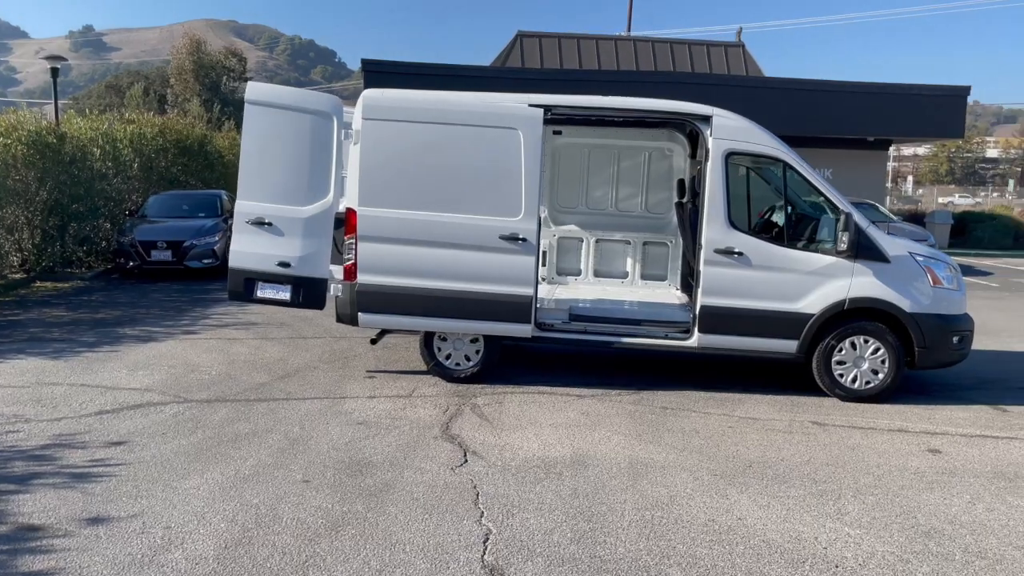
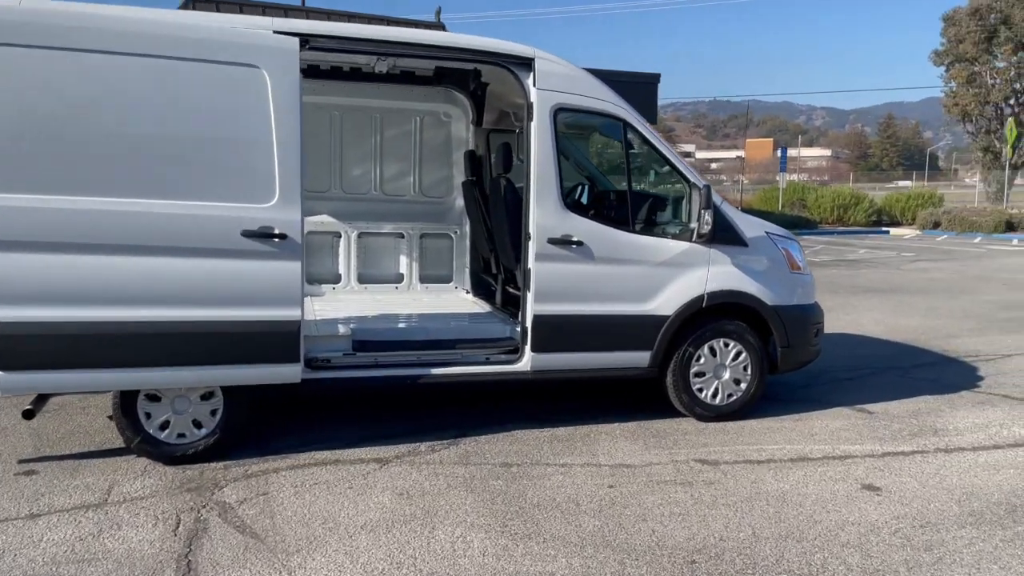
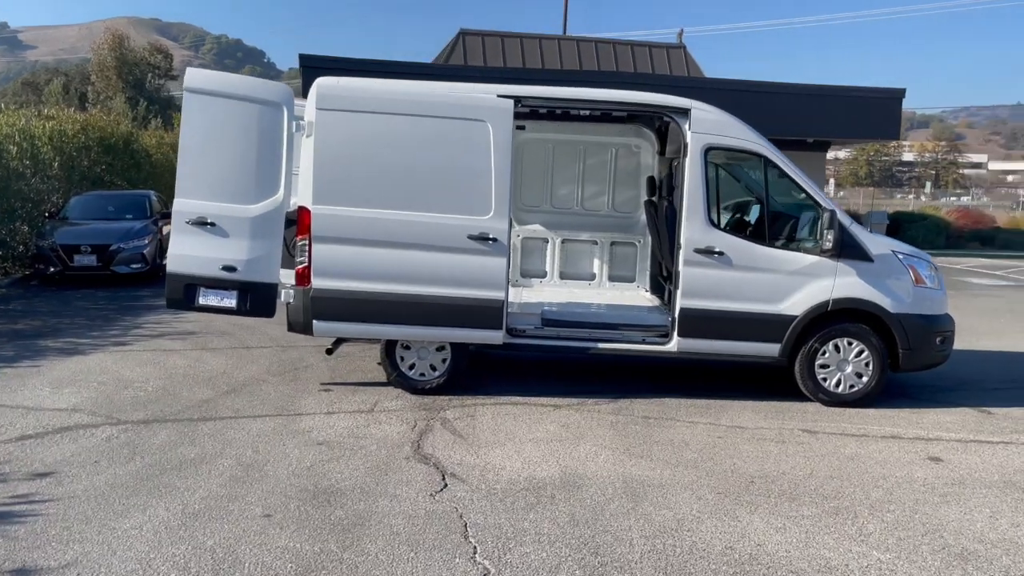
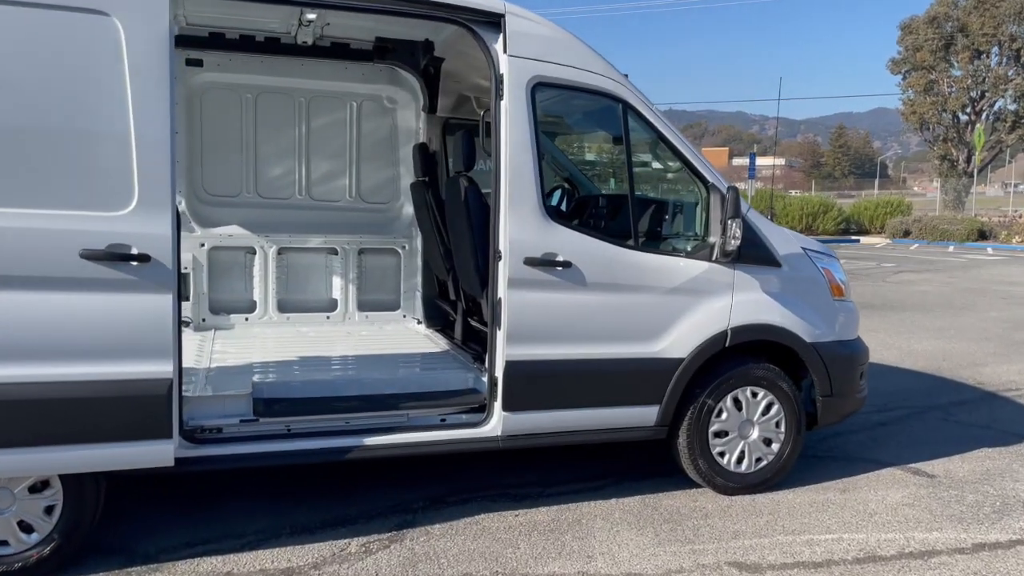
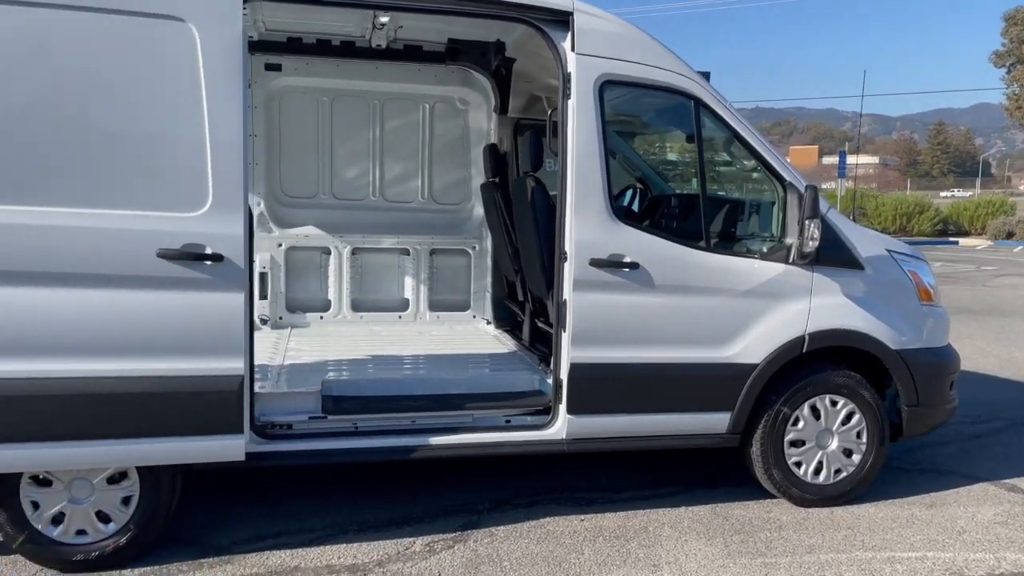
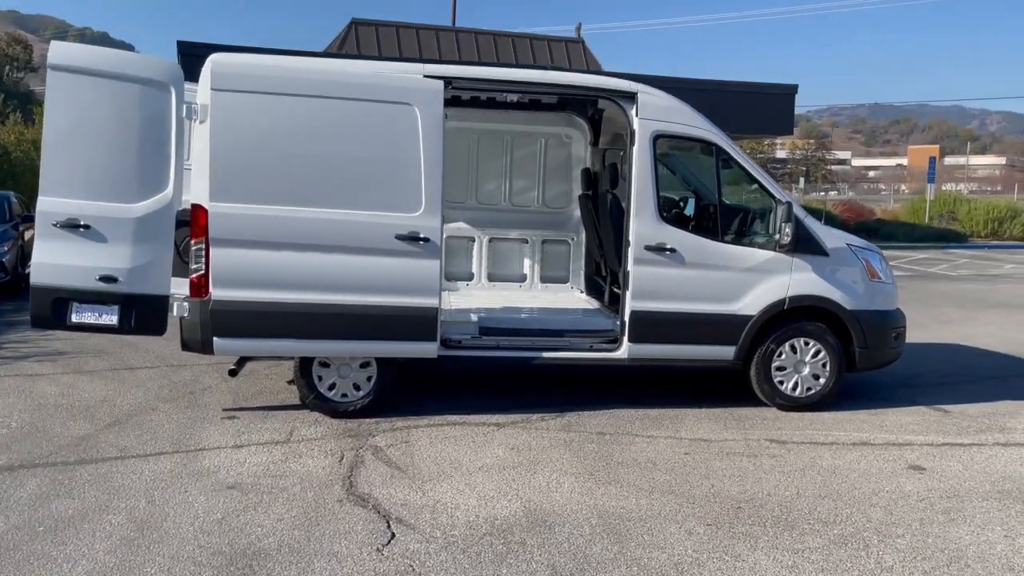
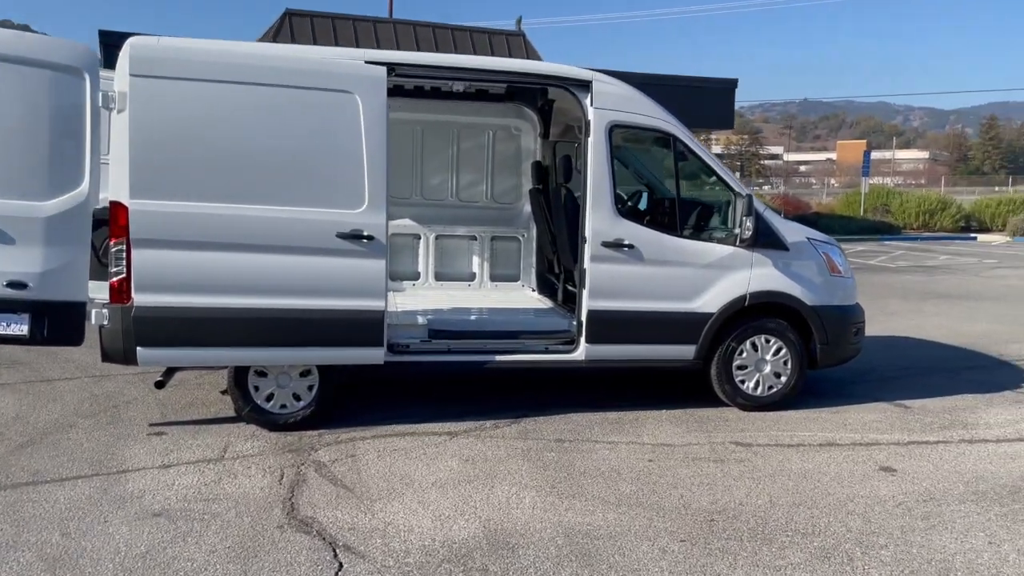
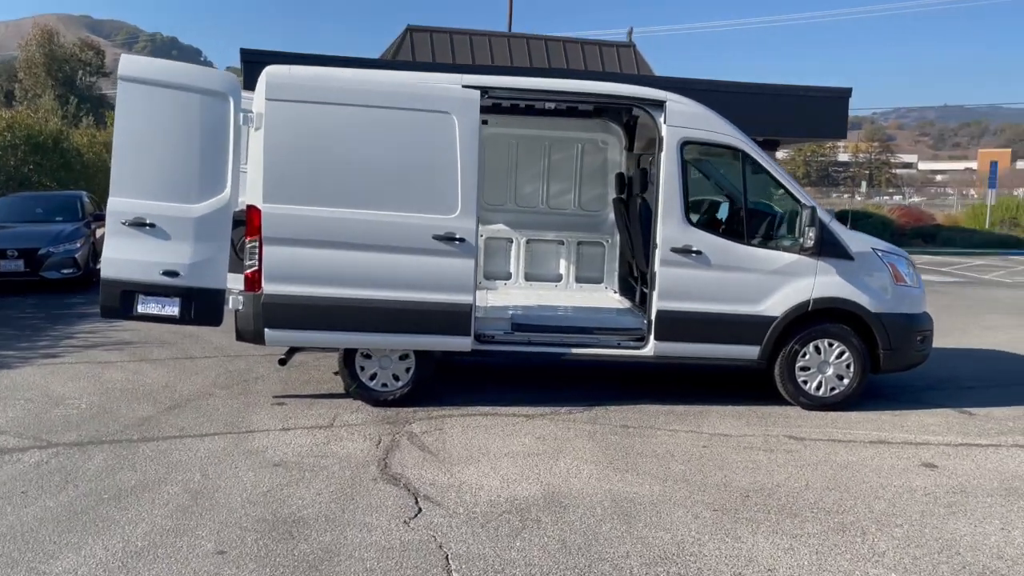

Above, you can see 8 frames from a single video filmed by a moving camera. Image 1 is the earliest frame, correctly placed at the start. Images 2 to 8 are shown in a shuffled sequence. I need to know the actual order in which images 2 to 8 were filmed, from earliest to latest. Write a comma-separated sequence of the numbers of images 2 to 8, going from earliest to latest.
3, 8, 6, 7, 2, 4, 5
